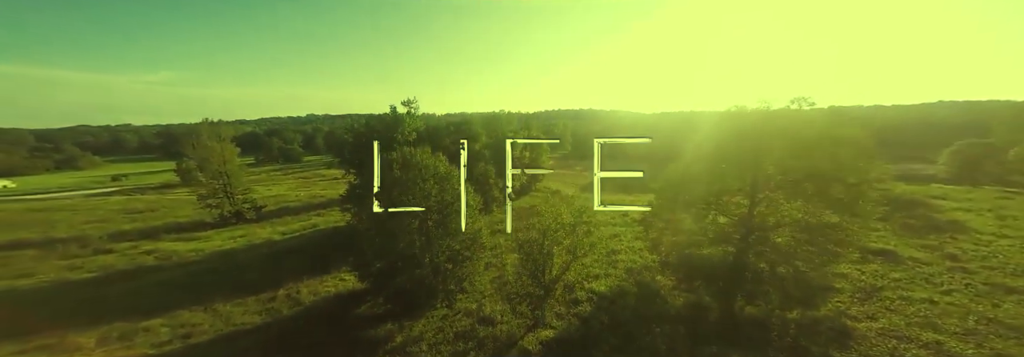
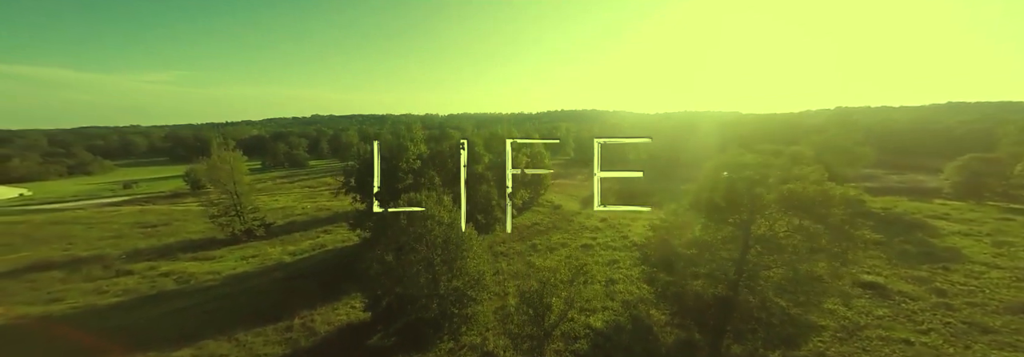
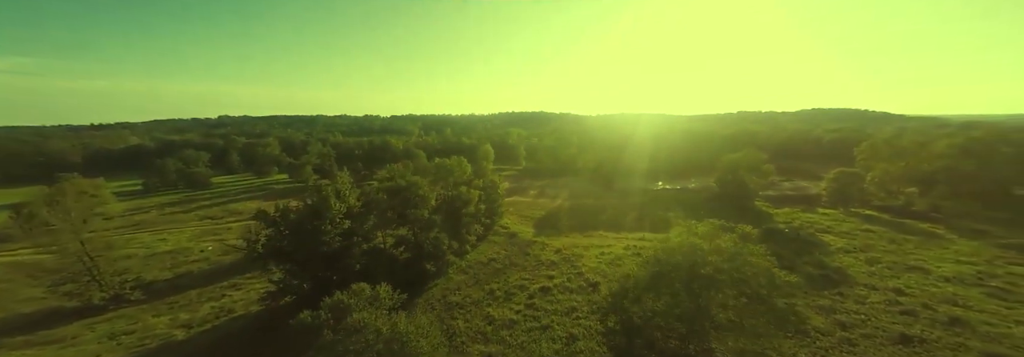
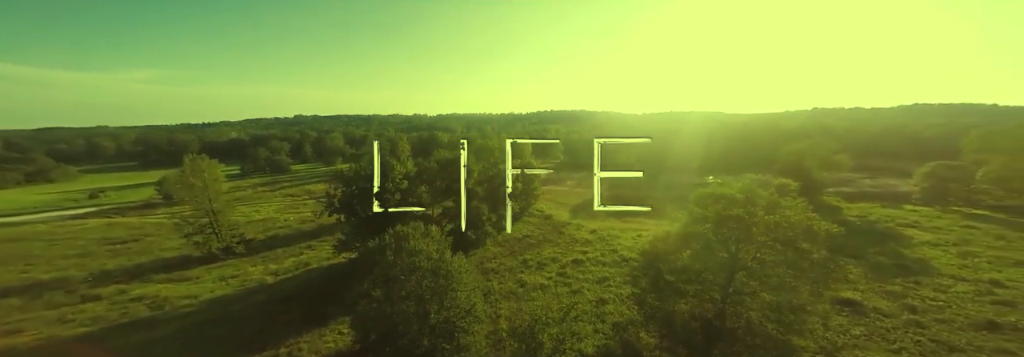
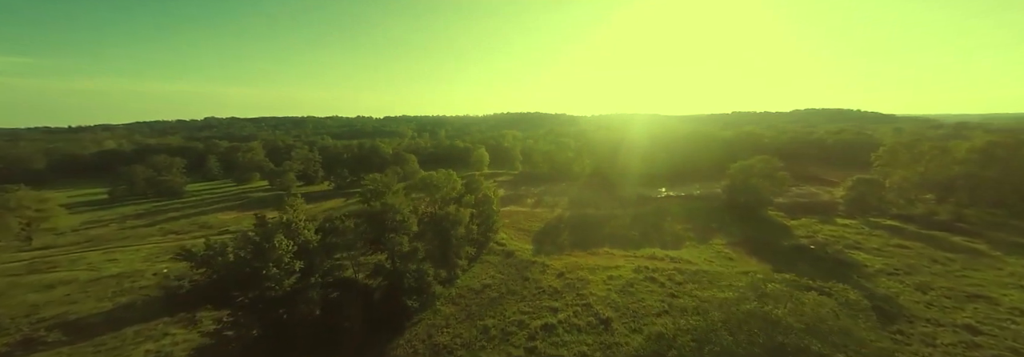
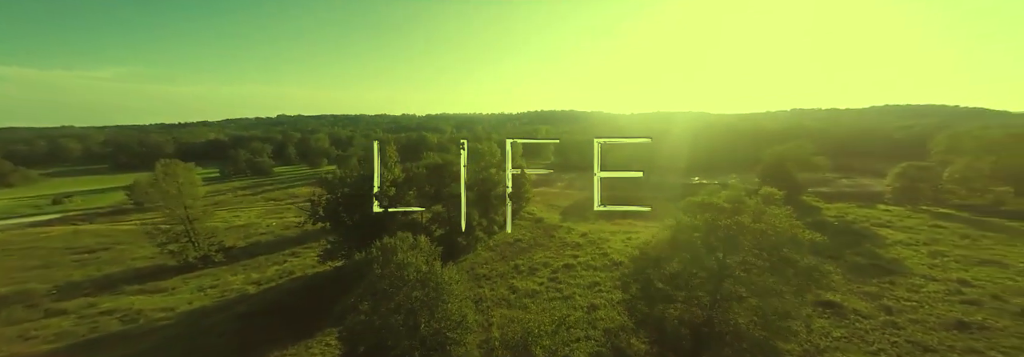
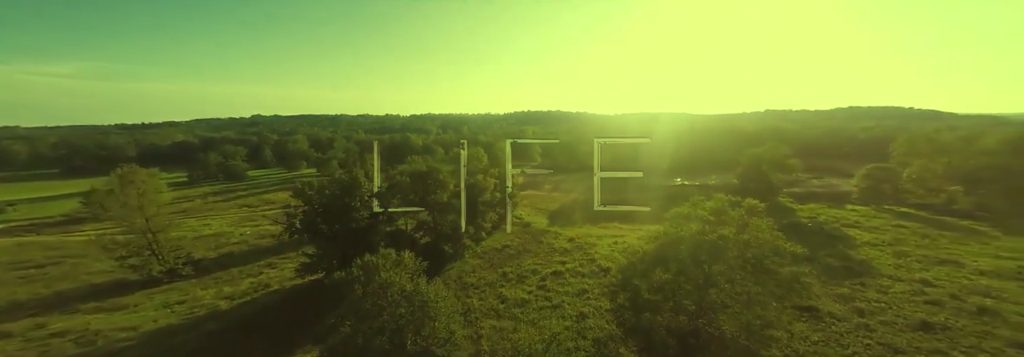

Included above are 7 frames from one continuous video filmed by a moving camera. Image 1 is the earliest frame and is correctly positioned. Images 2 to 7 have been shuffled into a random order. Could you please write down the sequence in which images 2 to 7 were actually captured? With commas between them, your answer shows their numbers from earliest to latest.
2, 4, 6, 7, 3, 5
